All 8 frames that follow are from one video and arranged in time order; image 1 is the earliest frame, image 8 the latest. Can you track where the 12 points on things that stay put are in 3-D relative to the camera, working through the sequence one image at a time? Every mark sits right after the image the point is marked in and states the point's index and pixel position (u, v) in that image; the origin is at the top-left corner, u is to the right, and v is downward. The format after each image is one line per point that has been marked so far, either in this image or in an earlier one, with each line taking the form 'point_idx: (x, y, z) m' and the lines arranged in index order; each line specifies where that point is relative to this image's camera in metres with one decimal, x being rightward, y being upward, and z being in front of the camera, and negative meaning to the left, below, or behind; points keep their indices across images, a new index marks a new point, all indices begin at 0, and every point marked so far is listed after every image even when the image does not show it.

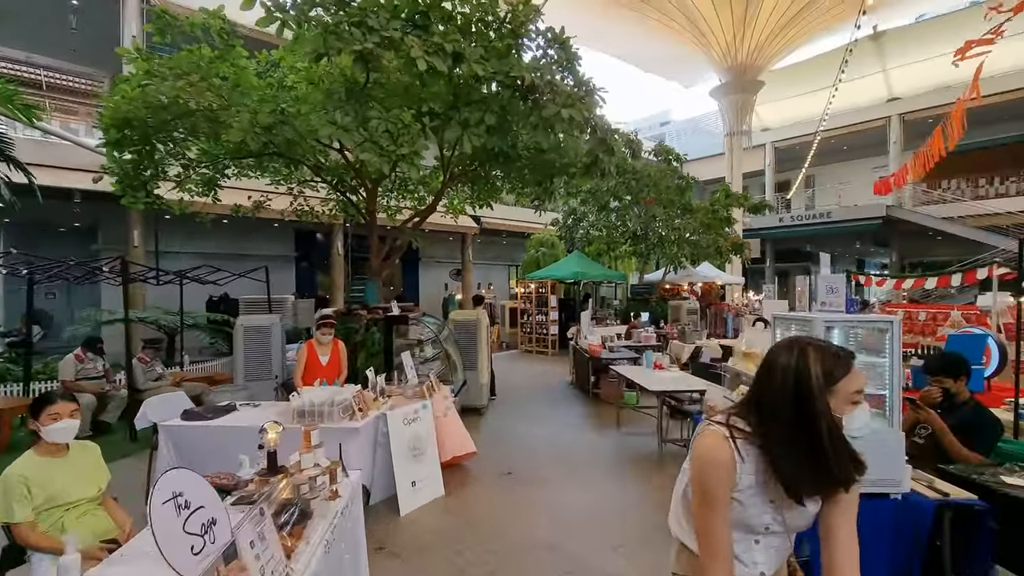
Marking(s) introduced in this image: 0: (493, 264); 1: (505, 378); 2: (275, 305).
0: (-0.8, +0.9, +19.1) m
1: (-0.1, -1.6, +8.8) m
2: (-4.0, -0.3, +8.3) m
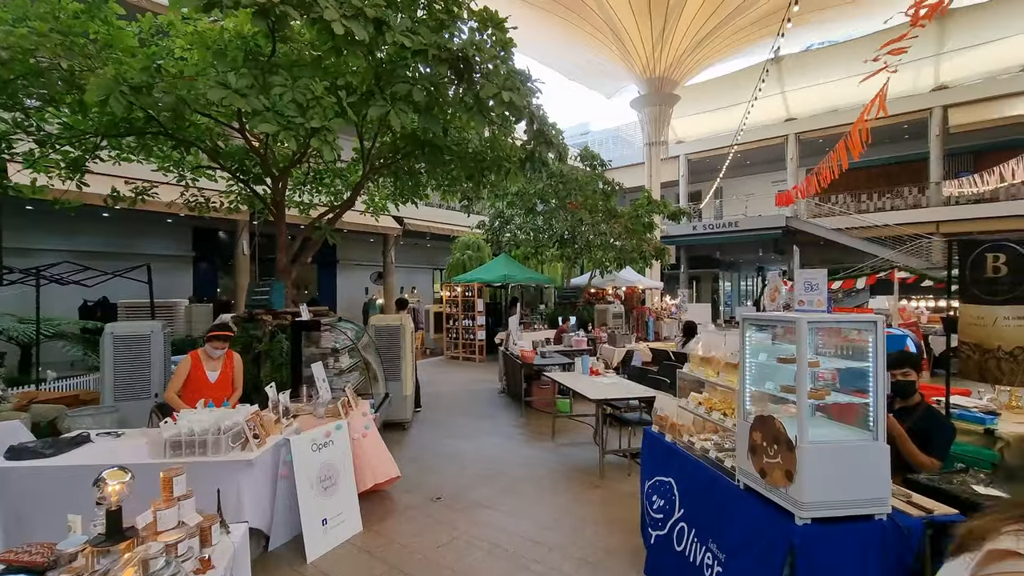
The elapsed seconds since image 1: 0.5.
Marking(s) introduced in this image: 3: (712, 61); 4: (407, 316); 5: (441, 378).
0: (-3.6, +0.7, +18.4) m
1: (-1.3, -1.6, +8.2) m
2: (-5.1, -0.3, +7.2) m
3: (+7.5, +8.4, +18.6) m
4: (-1.2, -0.3, +5.7) m
5: (-1.3, -1.7, +9.2) m
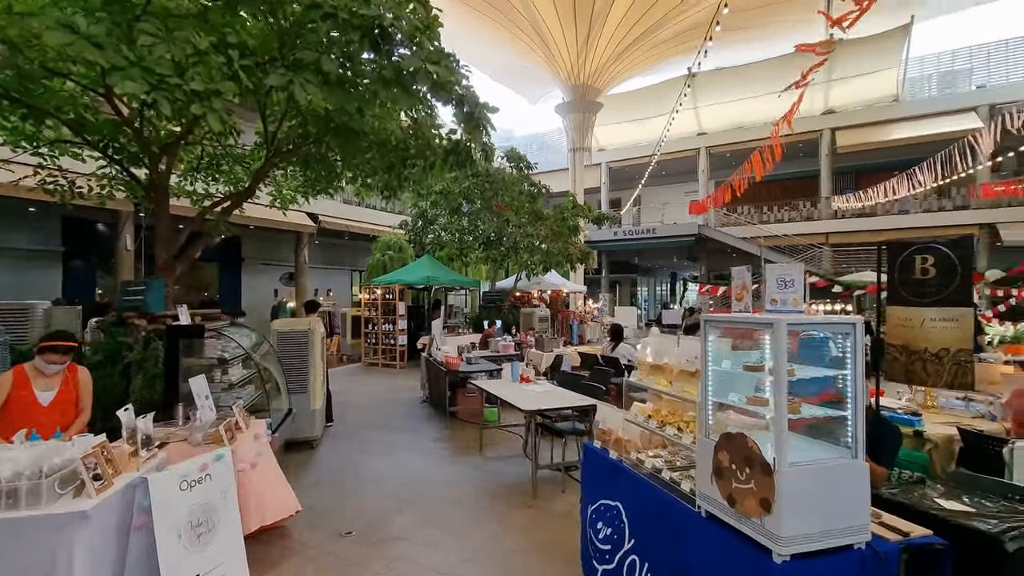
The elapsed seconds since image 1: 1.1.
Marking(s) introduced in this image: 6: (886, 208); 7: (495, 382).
0: (-6.3, +0.7, +17.3) m
1: (-2.5, -1.7, +7.6) m
2: (-6.0, -0.3, +6.0) m
3: (+4.7, +8.3, +19.2) m
4: (-2.0, -0.3, +5.1) m
5: (-2.6, -1.7, +8.5) m
6: (+13.3, +2.9, +18.0) m
7: (-0.2, -1.0, +5.1) m
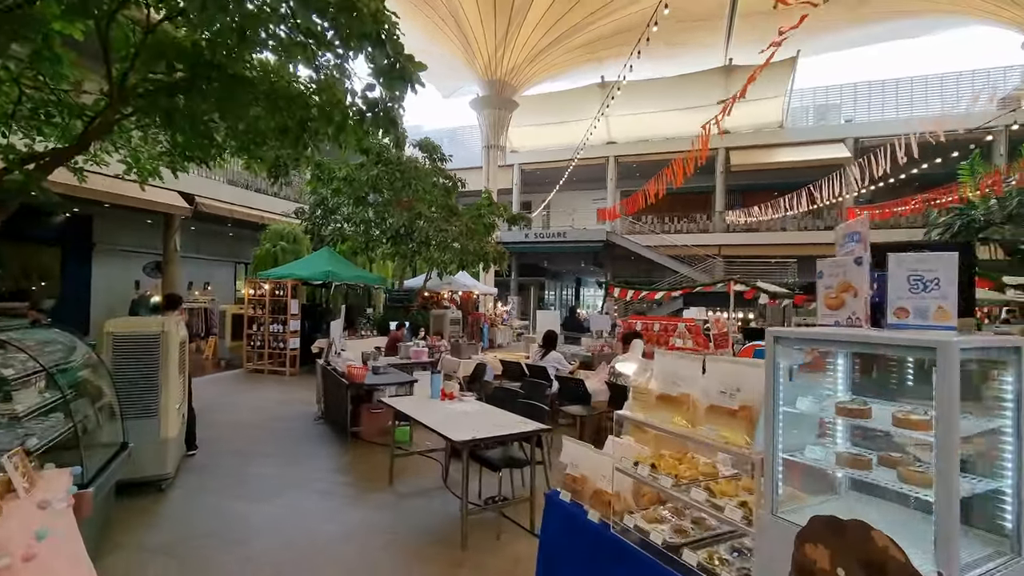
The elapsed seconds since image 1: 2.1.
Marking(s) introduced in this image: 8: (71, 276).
0: (-9.1, +0.9, +15.0) m
1: (-3.7, -1.6, +6.2) m
2: (-6.8, -0.1, +4.0) m
3: (+1.5, +8.2, +19.1) m
4: (-2.6, -0.2, +3.9) m
5: (-3.9, -1.6, +7.1) m
6: (+10.0, +2.5, +19.5) m
7: (-0.9, -0.9, +4.2) m
8: (-10.1, +0.3, +11.5) m
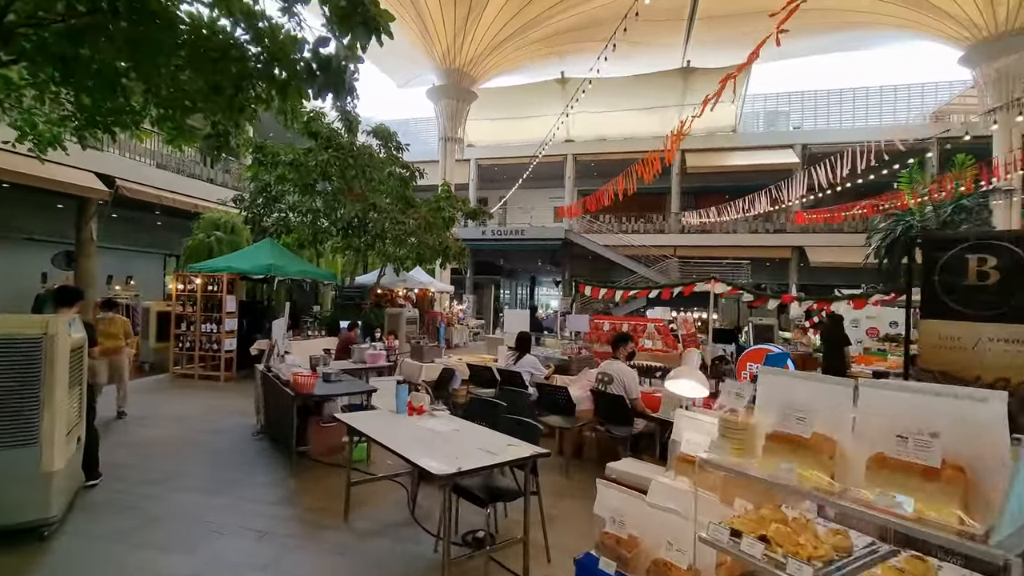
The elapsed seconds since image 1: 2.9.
0: (-10.3, +1.0, +13.5) m
1: (-4.0, -1.5, +5.3) m
2: (-6.9, 0.0, +2.8) m
3: (-0.1, +8.2, +18.6) m
4: (-2.7, -0.2, +3.1) m
5: (-4.4, -1.5, +6.1) m
6: (+8.4, +2.5, +19.8) m
7: (-1.0, -0.9, +3.5) m
8: (-10.9, +0.4, +9.9) m
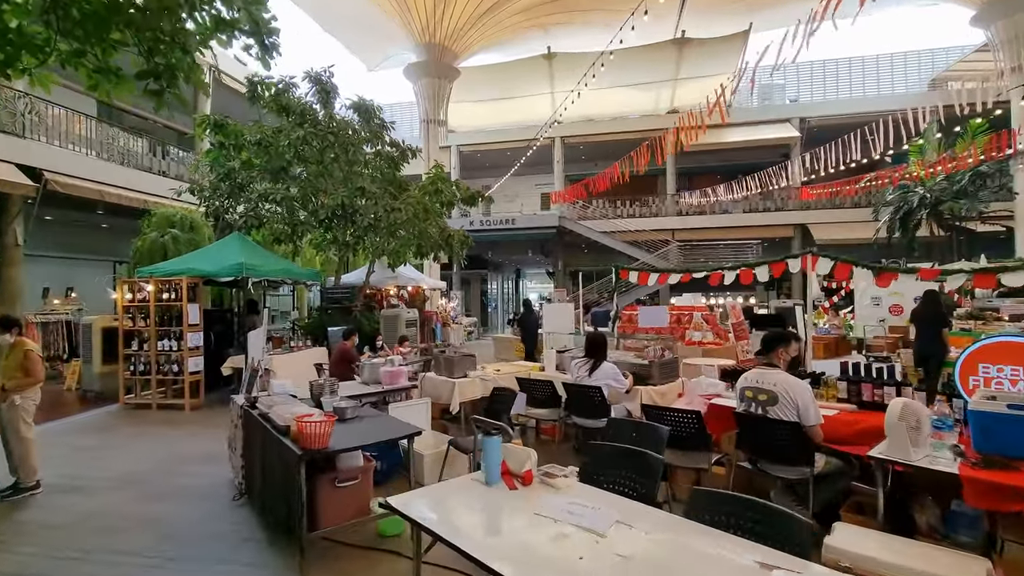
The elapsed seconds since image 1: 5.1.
0: (-10.2, +0.7, +11.6) m
1: (-3.4, -1.6, +3.7) m
2: (-6.2, -0.3, +1.0) m
3: (-0.6, +8.4, +17.1) m
4: (-2.1, -0.2, +1.5) m
5: (-3.8, -1.6, +4.5) m
6: (+8.0, +3.1, +18.8) m
7: (-0.3, -0.9, +2.1) m
8: (-10.6, +0.1, +7.9) m
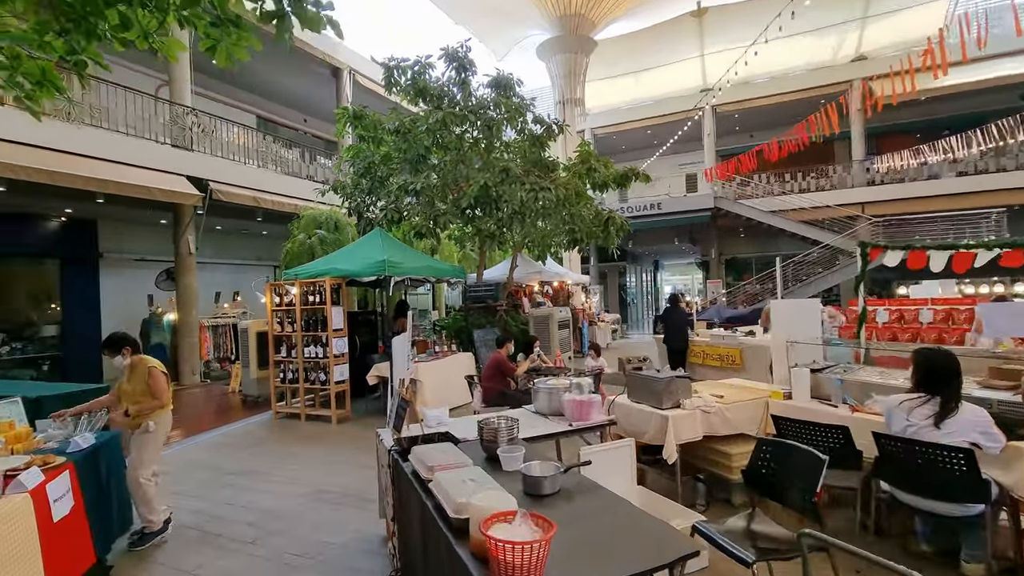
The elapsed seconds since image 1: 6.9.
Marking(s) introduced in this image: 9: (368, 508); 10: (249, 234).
0: (-6.7, +0.6, +12.3) m
1: (-1.9, -1.6, +3.0) m
2: (-5.4, -0.4, +1.1) m
3: (+3.7, +8.6, +15.2) m
4: (-1.2, -0.3, +0.6) m
5: (-2.2, -1.6, +3.9) m
6: (+12.6, +3.5, +14.9) m
7: (+0.6, -0.8, +0.7) m
8: (-8.0, -0.1, +8.8) m
9: (-1.0, -1.6, +3.6) m
10: (-6.6, +1.4, +12.6) m
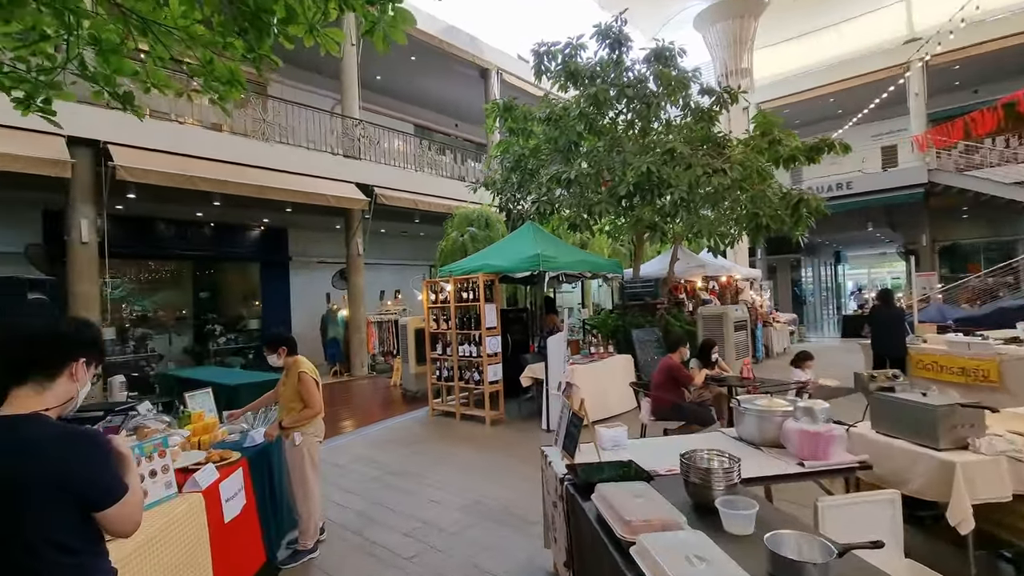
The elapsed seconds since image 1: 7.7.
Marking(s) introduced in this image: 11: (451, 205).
0: (-2.9, +0.6, +13.0) m
1: (-0.9, -1.6, +2.8) m
2: (-4.7, -0.4, +1.9) m
3: (+7.8, +8.8, +13.0) m
4: (-0.9, -0.2, +0.3) m
5: (-0.9, -1.6, +3.7) m
6: (+16.3, +3.7, +10.1) m
7: (+0.9, -0.8, -0.1) m
8: (-5.1, -0.1, +10.1) m
9: (+0.1, -1.5, +3.2) m
10: (-2.7, +1.4, +13.3) m
11: (-1.4, +2.0, +11.8) m
